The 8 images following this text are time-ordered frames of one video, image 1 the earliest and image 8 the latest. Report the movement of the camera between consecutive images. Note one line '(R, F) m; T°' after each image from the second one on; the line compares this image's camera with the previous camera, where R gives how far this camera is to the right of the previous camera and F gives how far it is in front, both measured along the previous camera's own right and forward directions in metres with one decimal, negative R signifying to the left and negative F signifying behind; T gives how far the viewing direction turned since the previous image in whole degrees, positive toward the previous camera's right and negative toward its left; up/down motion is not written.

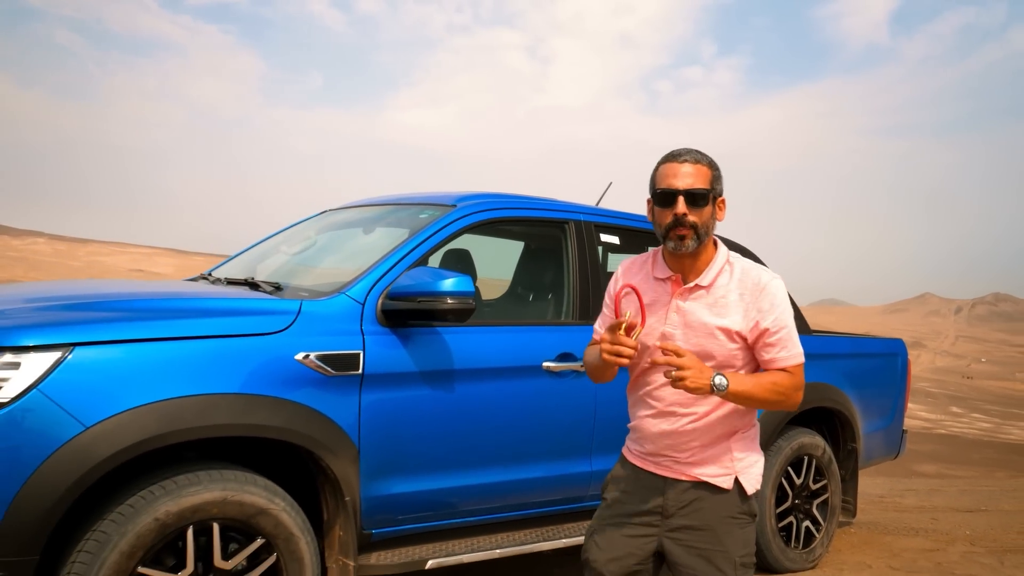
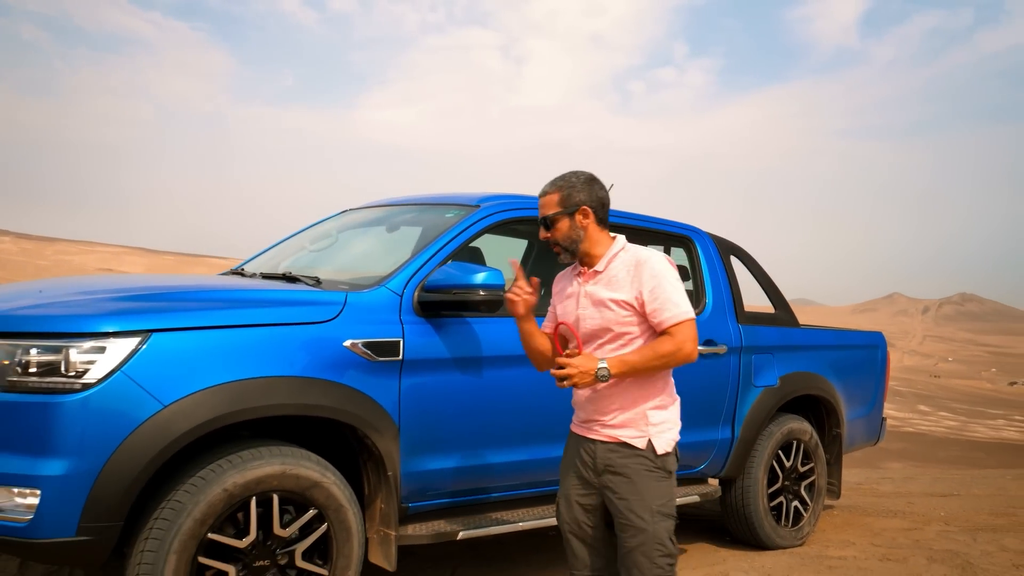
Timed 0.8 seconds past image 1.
(-0.2, -0.3) m; +2°
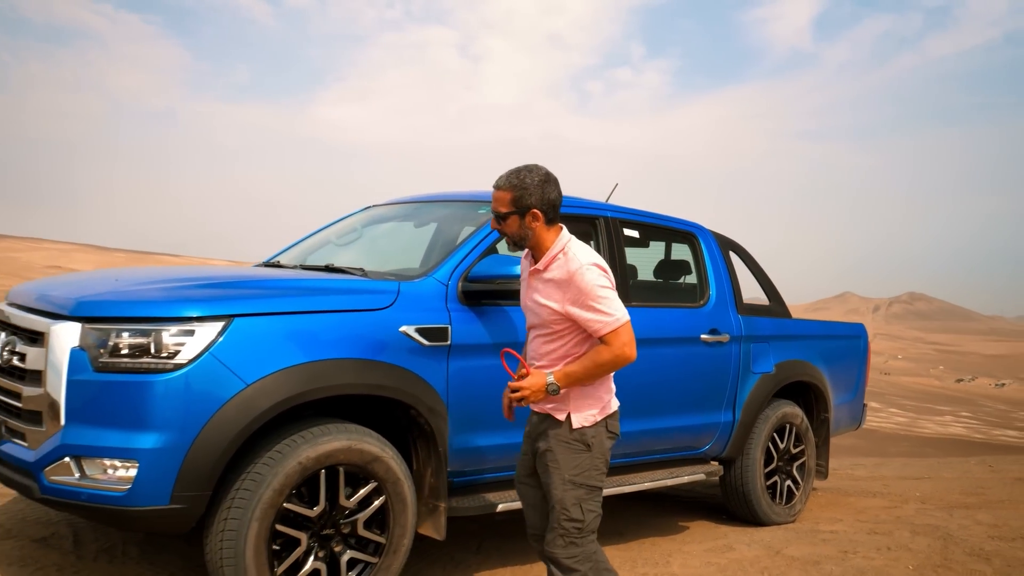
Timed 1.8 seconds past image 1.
(-0.4, -0.3) m; +3°
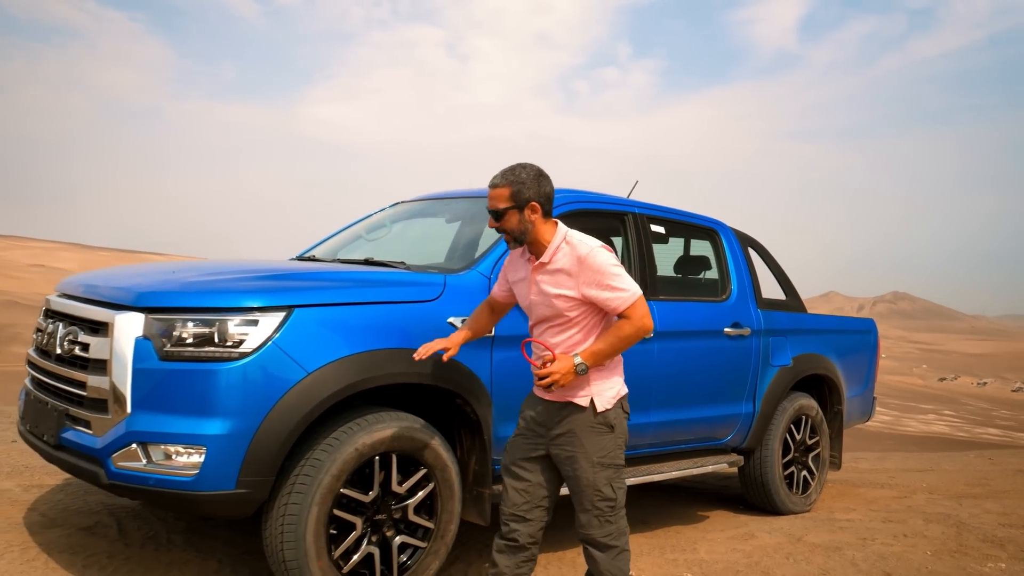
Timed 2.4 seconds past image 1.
(-0.3, -0.1) m; +1°
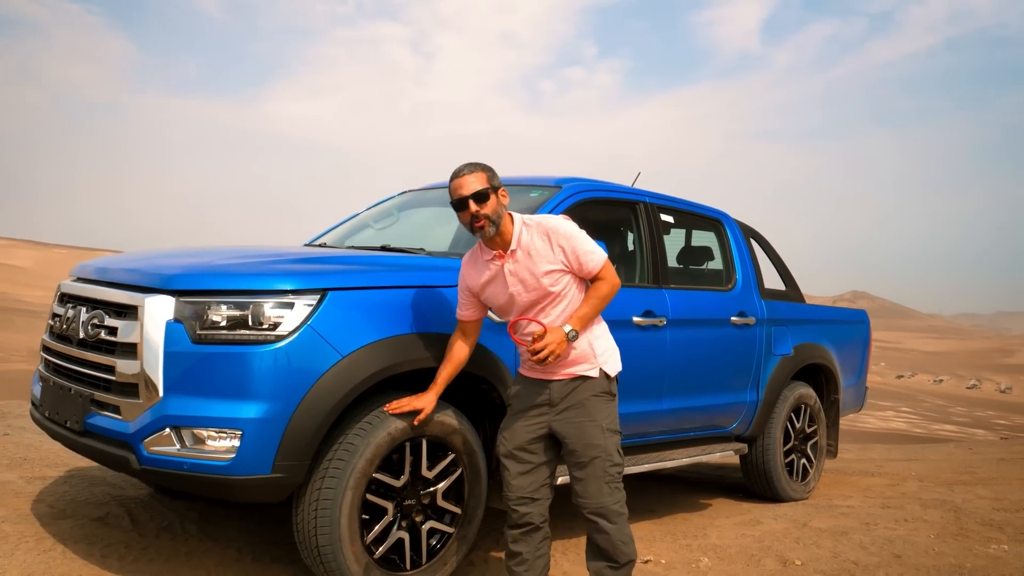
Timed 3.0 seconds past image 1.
(-0.3, 0.0) m; +2°
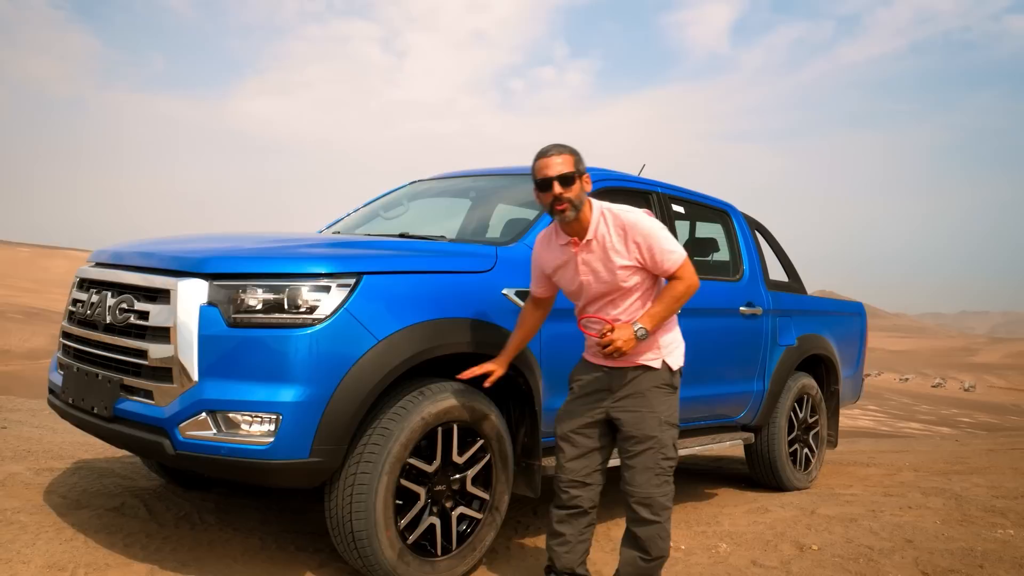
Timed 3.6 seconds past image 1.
(-0.2, 0.0) m; +2°
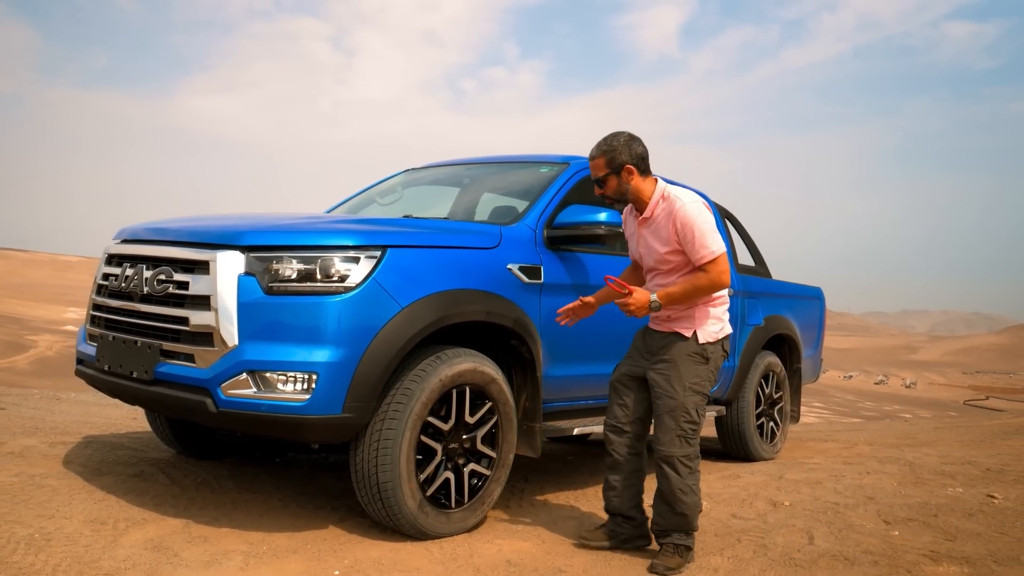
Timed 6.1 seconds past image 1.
(-0.2, -0.3) m; +3°
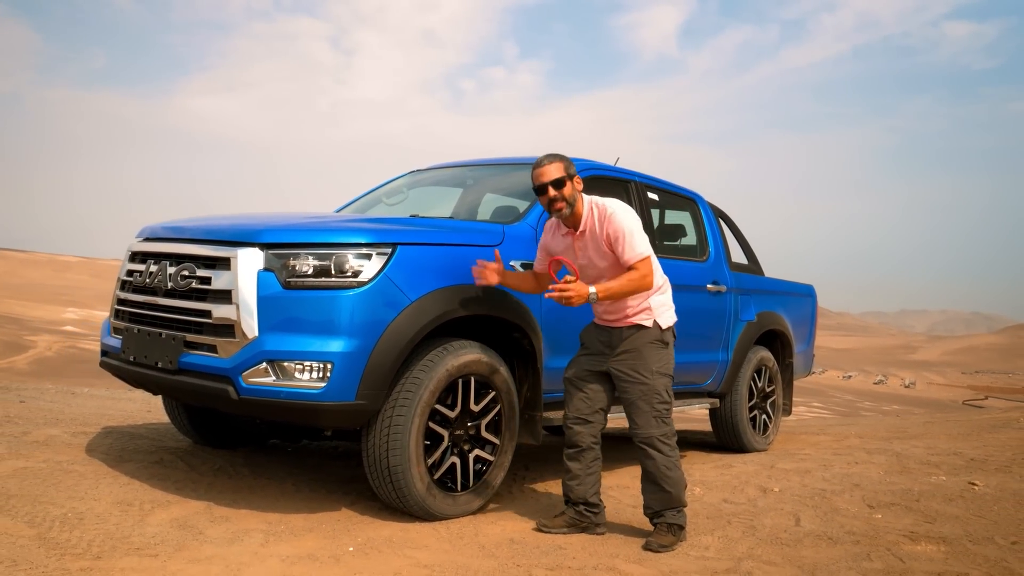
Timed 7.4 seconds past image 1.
(0.0, -0.2) m; 0°
